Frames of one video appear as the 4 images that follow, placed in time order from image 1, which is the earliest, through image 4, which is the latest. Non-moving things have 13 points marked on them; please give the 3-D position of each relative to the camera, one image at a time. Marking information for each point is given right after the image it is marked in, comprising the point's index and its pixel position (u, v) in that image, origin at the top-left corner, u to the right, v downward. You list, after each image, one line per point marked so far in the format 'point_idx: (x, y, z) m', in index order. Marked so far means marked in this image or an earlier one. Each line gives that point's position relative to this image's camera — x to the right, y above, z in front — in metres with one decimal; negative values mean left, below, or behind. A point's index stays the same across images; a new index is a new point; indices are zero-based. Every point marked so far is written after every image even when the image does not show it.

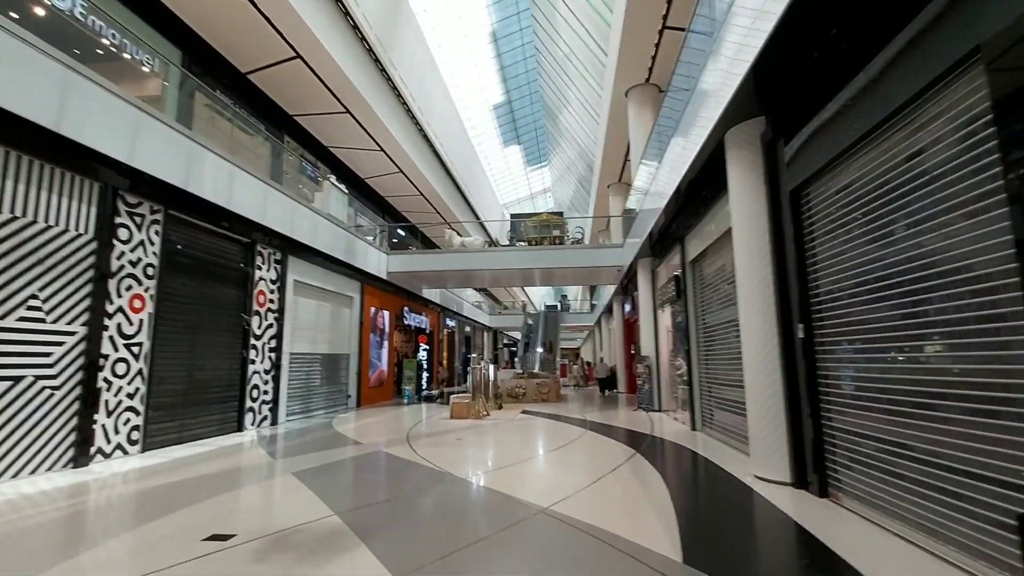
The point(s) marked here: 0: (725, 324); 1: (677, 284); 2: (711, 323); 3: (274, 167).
0: (+2.7, -0.4, +6.3) m
1: (+2.6, +0.1, +7.9) m
2: (+2.7, -0.5, +6.8) m
3: (-3.7, +1.8, +7.8) m
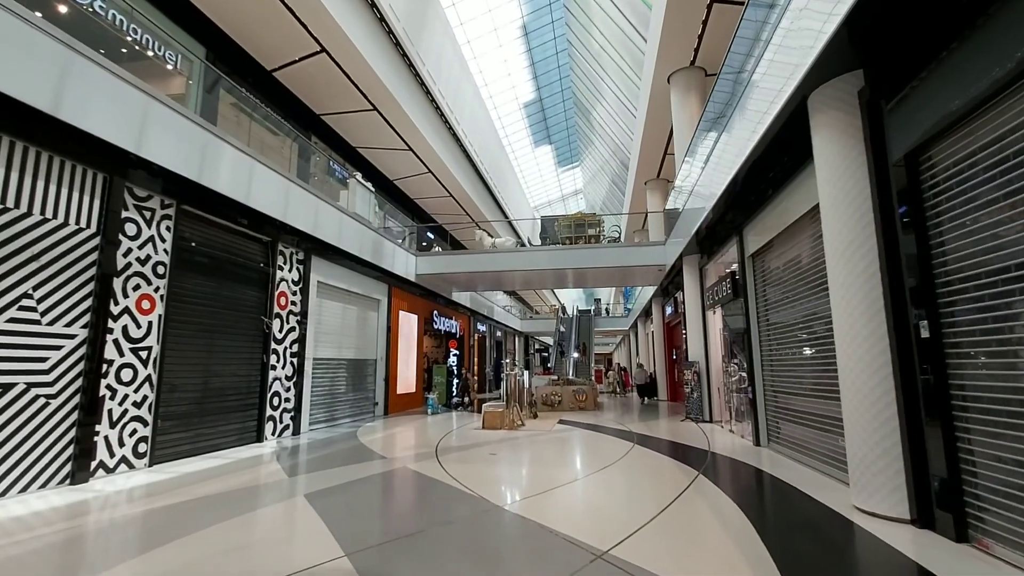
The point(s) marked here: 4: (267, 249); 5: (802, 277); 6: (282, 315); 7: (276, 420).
0: (+3.1, -0.4, +5.5) m
1: (+3.2, +0.1, +7.1) m
2: (+3.2, -0.4, +6.0) m
3: (-3.2, +1.8, +7.4) m
4: (-3.5, +0.6, +7.1) m
5: (+3.1, +0.1, +5.3) m
6: (-3.3, -0.4, +7.2) m
7: (-3.3, -1.8, +7.0) m
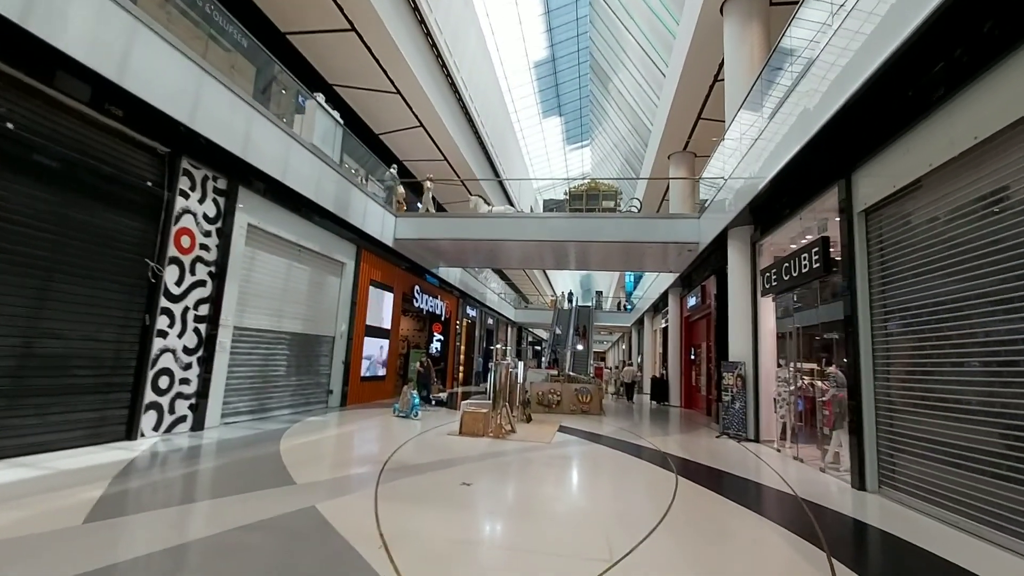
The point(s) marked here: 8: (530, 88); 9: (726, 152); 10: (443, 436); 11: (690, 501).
0: (+3.1, -0.2, +3.5) m
1: (+3.2, +0.4, +5.1) m
2: (+3.2, -0.2, +4.0) m
3: (-3.1, +2.5, +5.3) m
4: (-3.5, +1.2, +5.0) m
5: (+3.1, +0.4, +3.3) m
6: (-3.3, +0.3, +5.1) m
7: (-3.4, -1.2, +5.0) m
8: (+0.7, +7.3, +18.3) m
9: (+3.4, +2.1, +7.8) m
10: (-0.9, -1.9, +6.6) m
11: (+1.6, -1.9, +4.3) m
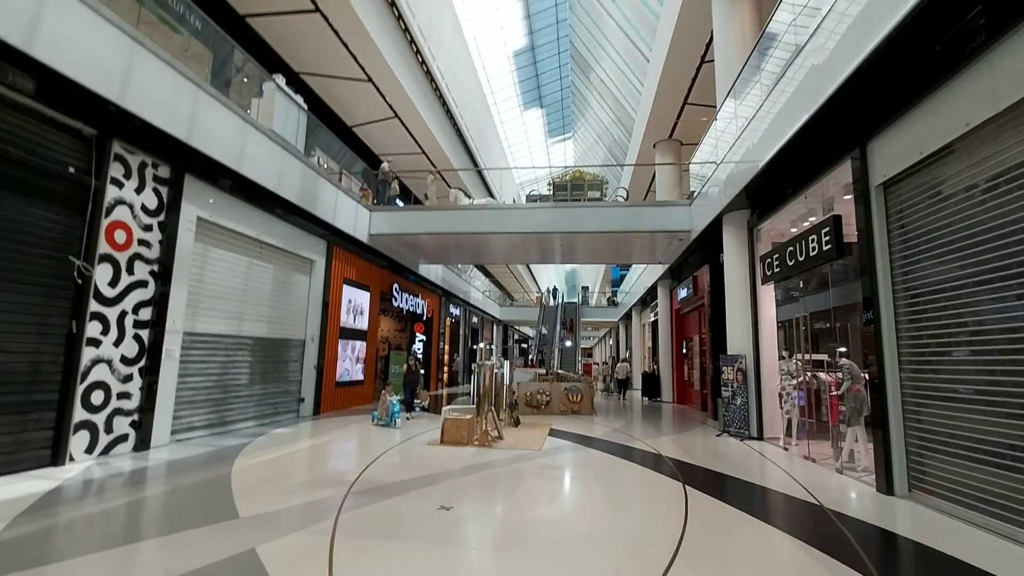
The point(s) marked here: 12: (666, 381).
0: (+3.0, 0.0, +3.1) m
1: (+3.0, +0.5, +4.7) m
2: (+3.0, 0.0, +3.6) m
3: (-3.3, +2.5, +4.7) m
4: (-3.6, +1.2, +4.4) m
5: (+3.0, +0.5, +2.9) m
6: (-3.5, +0.3, +4.5) m
7: (-3.6, -1.2, +4.4) m
8: (-0.1, +7.4, +17.8) m
9: (+3.1, +2.3, +7.3) m
10: (-1.0, -1.9, +6.0) m
11: (+1.5, -1.8, +3.9) m
12: (+3.9, -2.4, +12.7) m
